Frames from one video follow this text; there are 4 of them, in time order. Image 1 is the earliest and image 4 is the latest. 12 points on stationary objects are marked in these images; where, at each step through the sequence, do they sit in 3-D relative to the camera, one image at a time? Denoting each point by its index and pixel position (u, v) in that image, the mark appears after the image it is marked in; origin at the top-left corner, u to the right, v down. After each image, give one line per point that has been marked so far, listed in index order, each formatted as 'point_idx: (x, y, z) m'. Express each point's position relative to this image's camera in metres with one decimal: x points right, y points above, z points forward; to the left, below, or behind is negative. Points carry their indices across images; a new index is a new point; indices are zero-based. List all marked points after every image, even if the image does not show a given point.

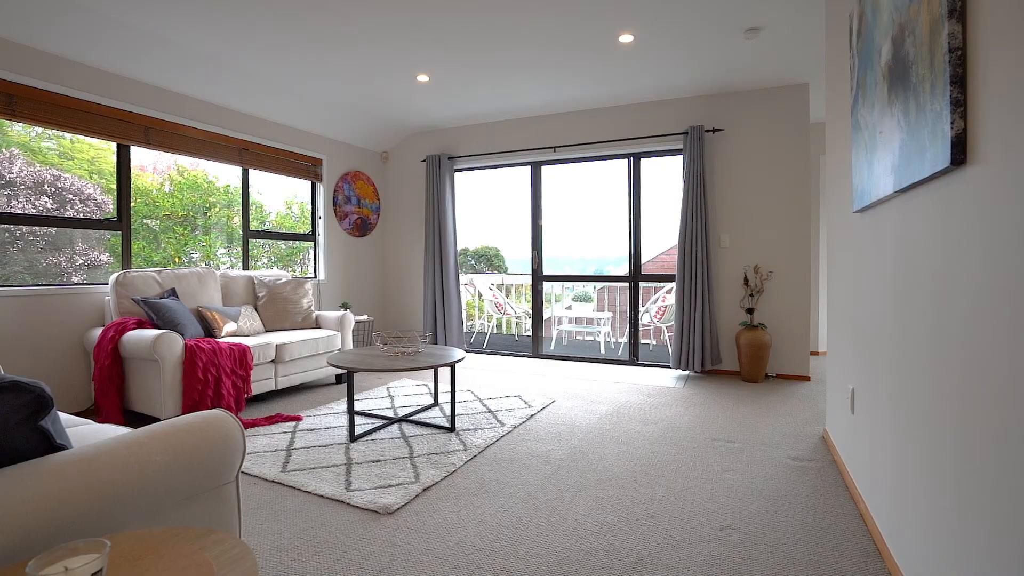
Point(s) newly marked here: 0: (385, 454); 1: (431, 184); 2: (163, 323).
0: (-0.7, -0.9, +2.7) m
1: (-0.9, +1.1, +5.5) m
2: (-2.2, -0.2, +3.2) m
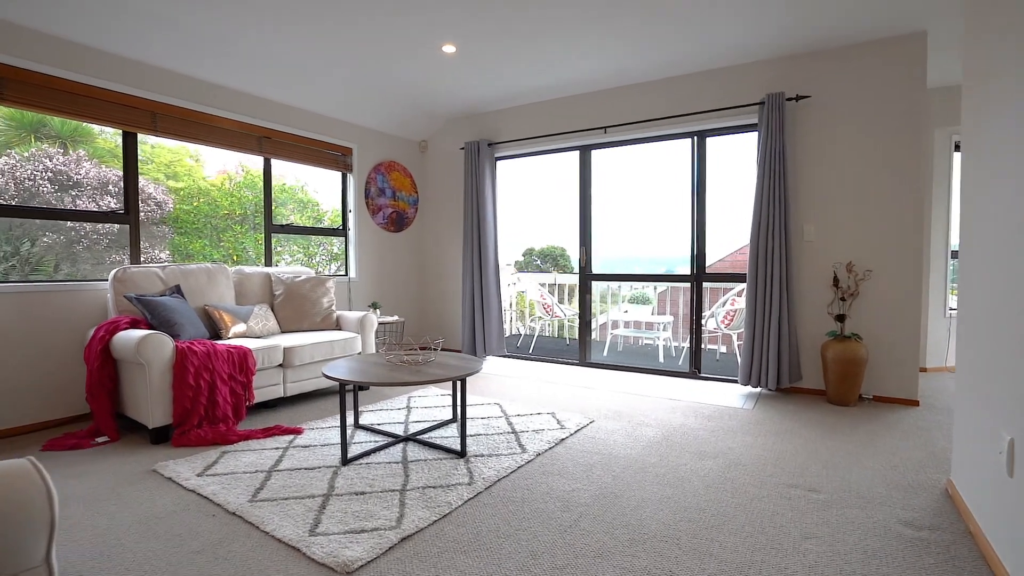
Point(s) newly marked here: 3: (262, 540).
0: (-0.6, -0.9, +2.3) m
1: (-0.4, +1.2, +5.1) m
2: (-2.1, -0.2, +3.0) m
3: (-0.9, -0.9, +1.8) m
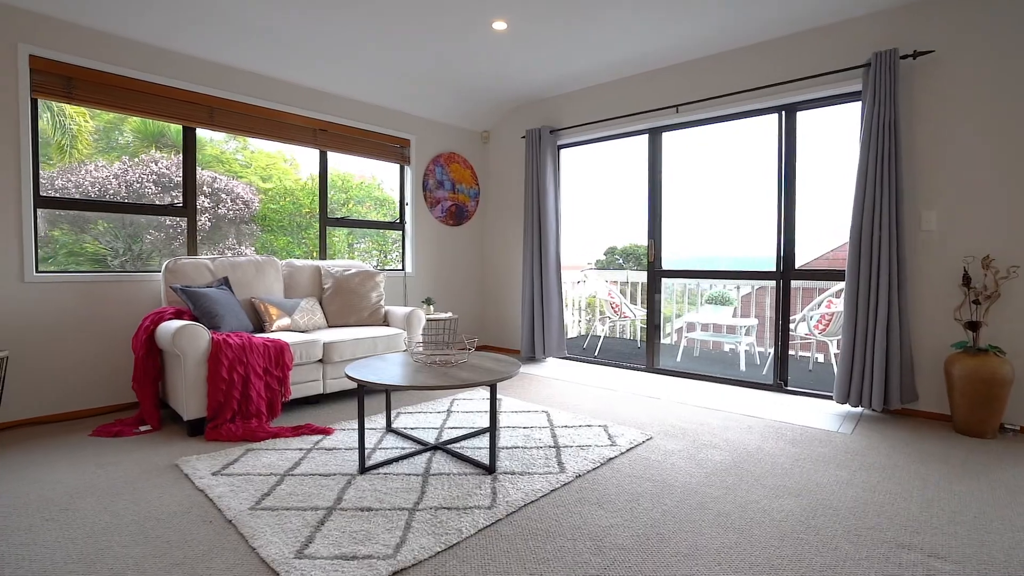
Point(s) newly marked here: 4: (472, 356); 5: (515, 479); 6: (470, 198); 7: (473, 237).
0: (-0.5, -0.8, +2.0) m
1: (+0.2, +1.2, +4.8) m
2: (-1.8, -0.1, +3.0) m
3: (-0.9, -0.9, +1.6) m
4: (-0.2, -0.4, +2.8) m
5: (0.0, -0.8, +2.2) m
6: (-0.4, +0.9, +5.3) m
7: (-0.4, +0.5, +5.4) m
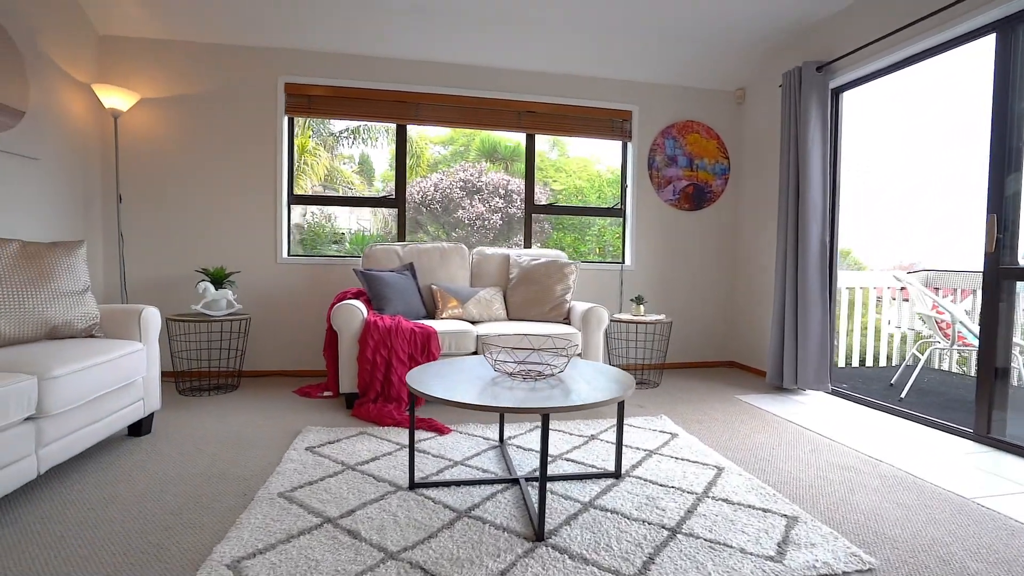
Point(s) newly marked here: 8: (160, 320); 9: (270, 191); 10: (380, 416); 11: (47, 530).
0: (-0.4, -0.8, +1.7) m
1: (+1.9, +1.2, +3.4) m
2: (-0.9, 0.0, +3.2) m
3: (-0.9, -0.8, +1.5) m
4: (+0.3, -0.3, +2.1) m
5: (+0.1, -0.8, +1.5) m
6: (+1.7, +0.9, +4.2) m
7: (+1.7, +0.5, +4.2) m
8: (-1.7, -0.2, +2.5) m
9: (-1.7, +0.7, +3.6) m
10: (-0.7, -0.7, +2.7) m
11: (-1.5, -0.8, +1.6) m
